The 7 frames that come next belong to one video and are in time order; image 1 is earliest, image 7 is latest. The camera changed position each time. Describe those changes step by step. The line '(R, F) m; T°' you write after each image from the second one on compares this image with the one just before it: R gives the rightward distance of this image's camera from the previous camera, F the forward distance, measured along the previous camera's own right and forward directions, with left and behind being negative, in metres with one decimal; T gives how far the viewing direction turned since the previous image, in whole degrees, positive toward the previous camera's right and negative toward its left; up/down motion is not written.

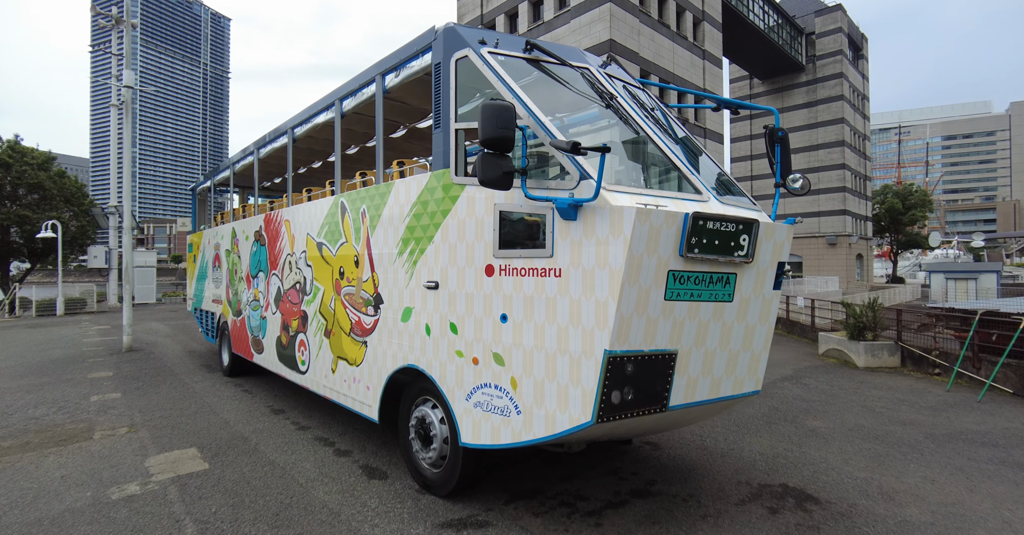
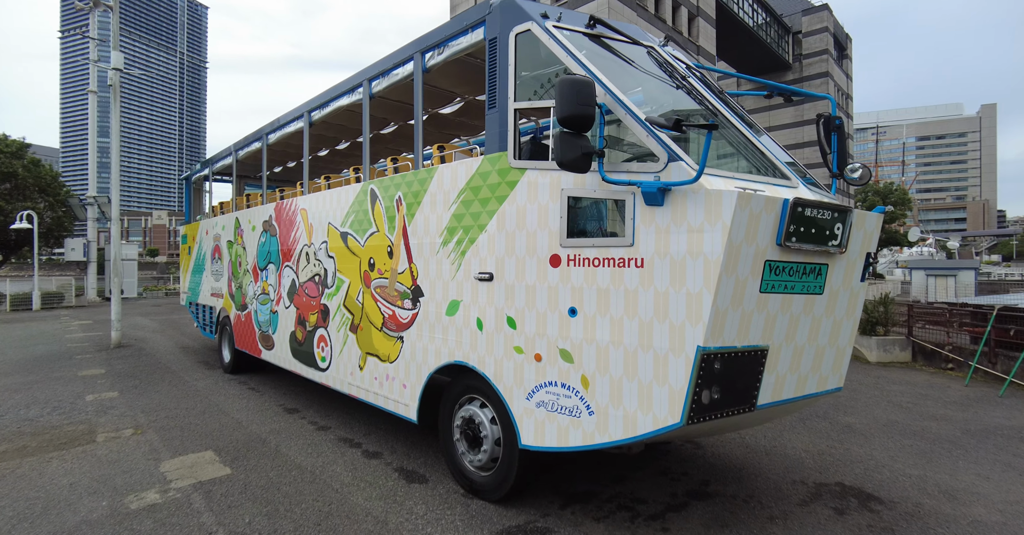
(-0.5, +0.3) m; +2°
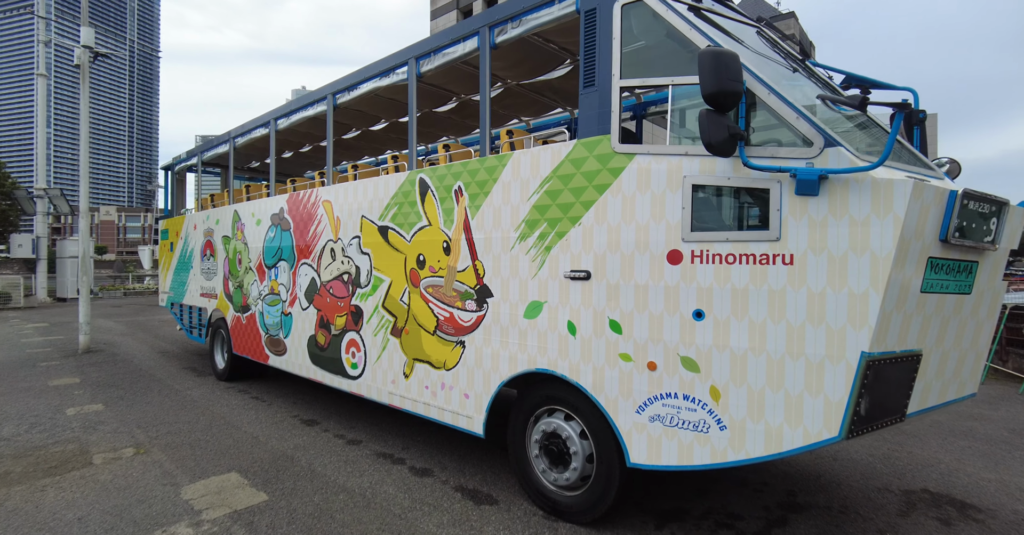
(-0.9, +0.4) m; +4°
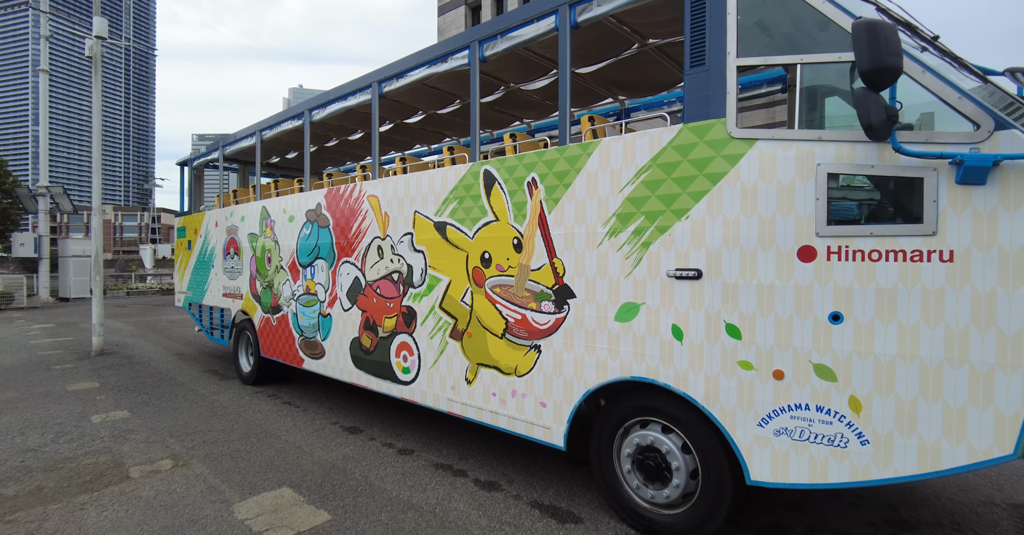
(-0.6, +0.3) m; 0°
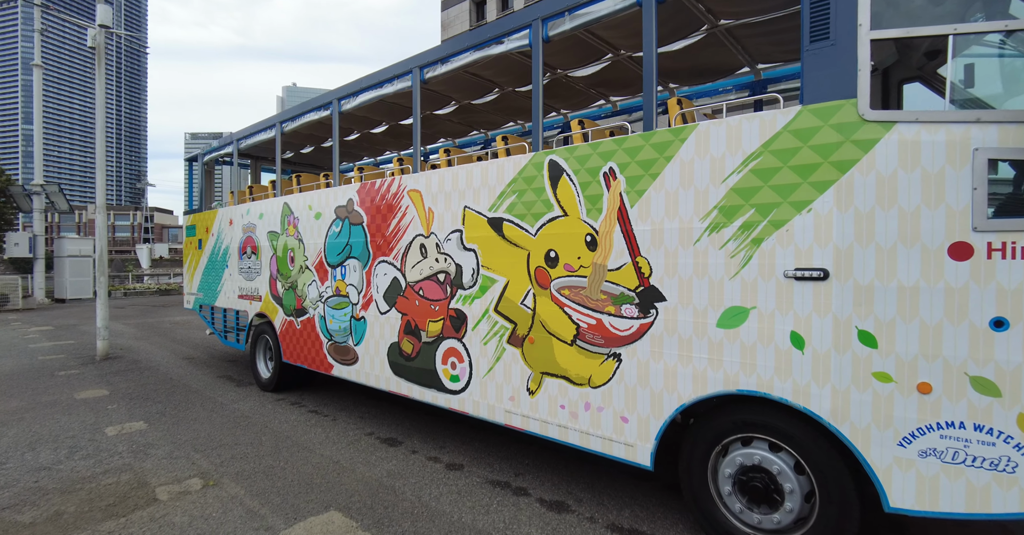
(-0.5, +0.4) m; +1°
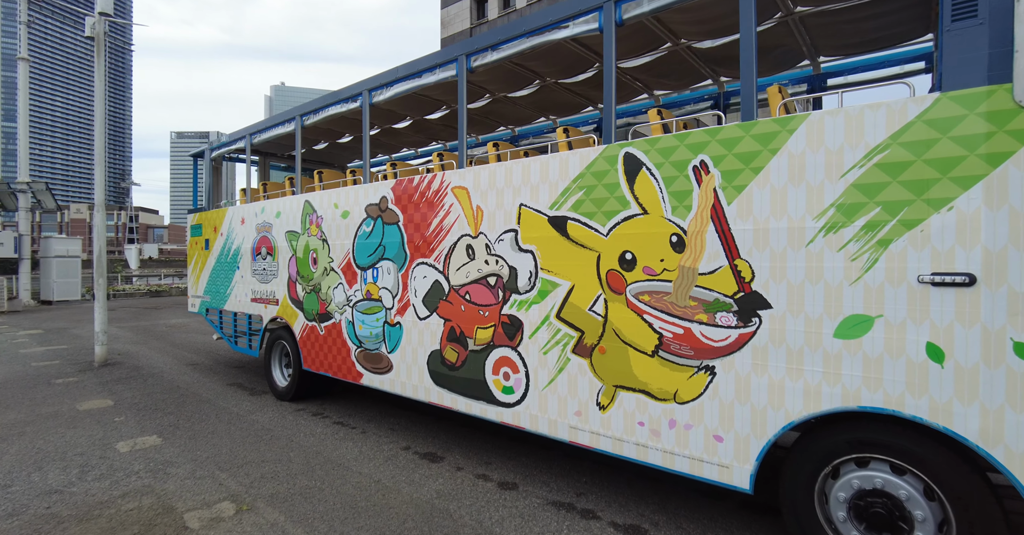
(-0.6, +0.3) m; +1°
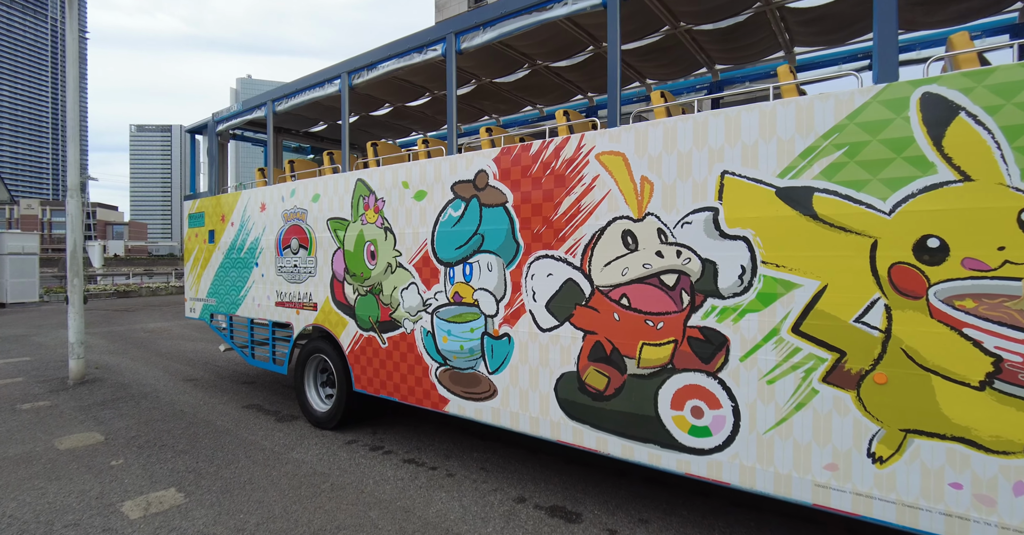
(-1.3, +1.2) m; +3°
